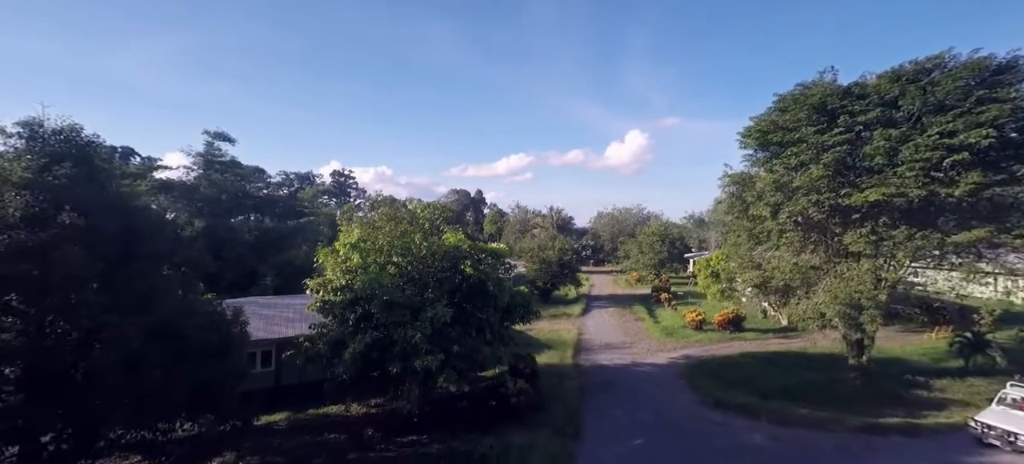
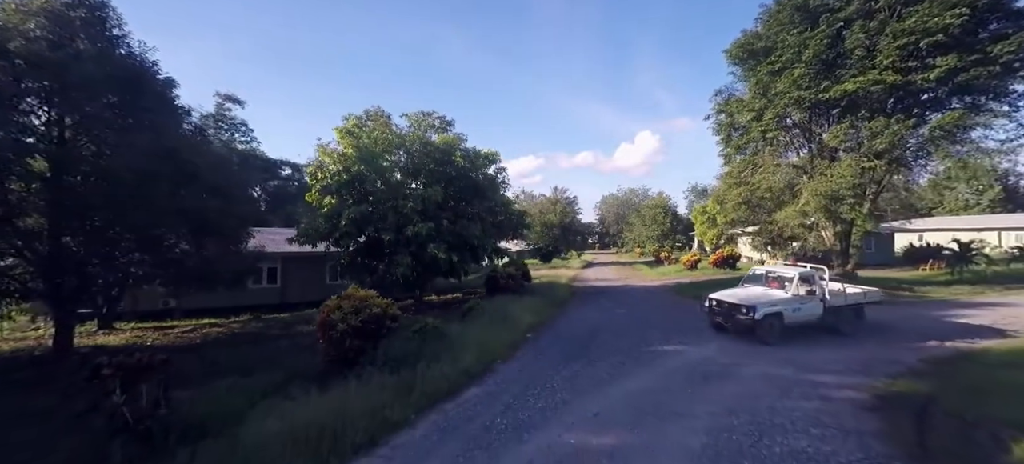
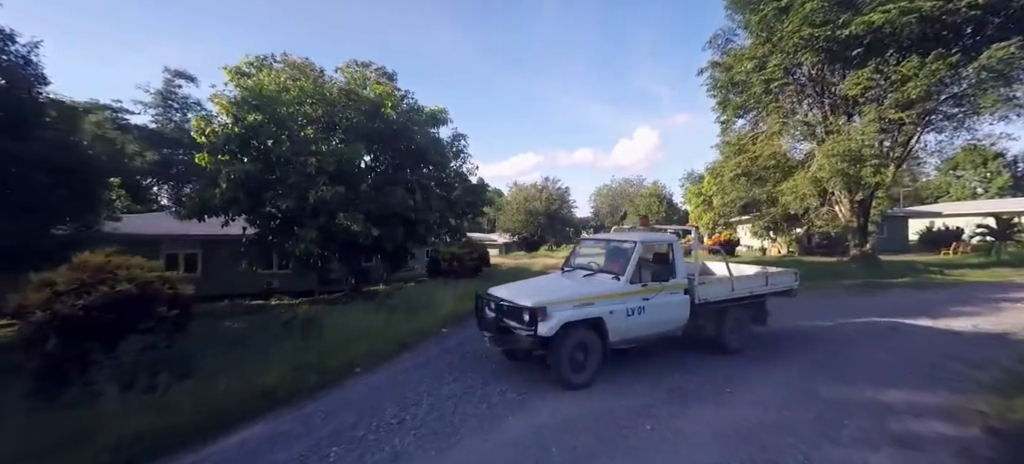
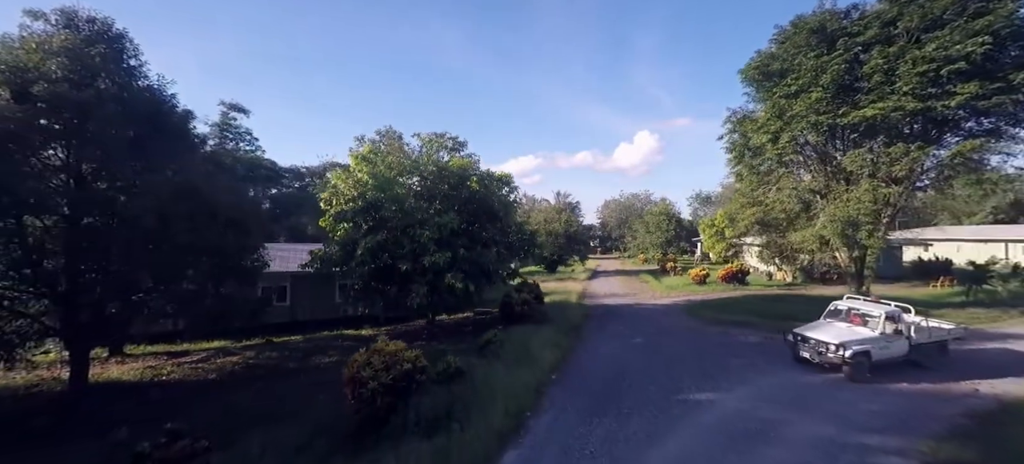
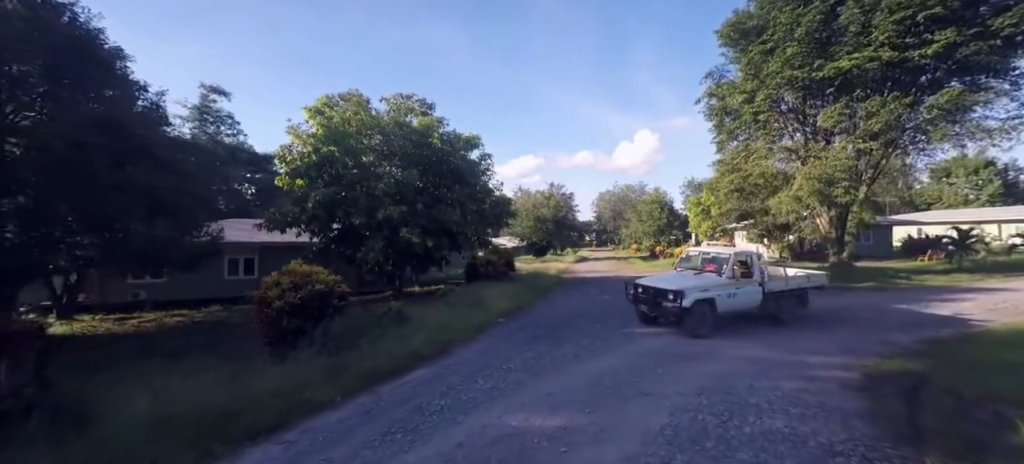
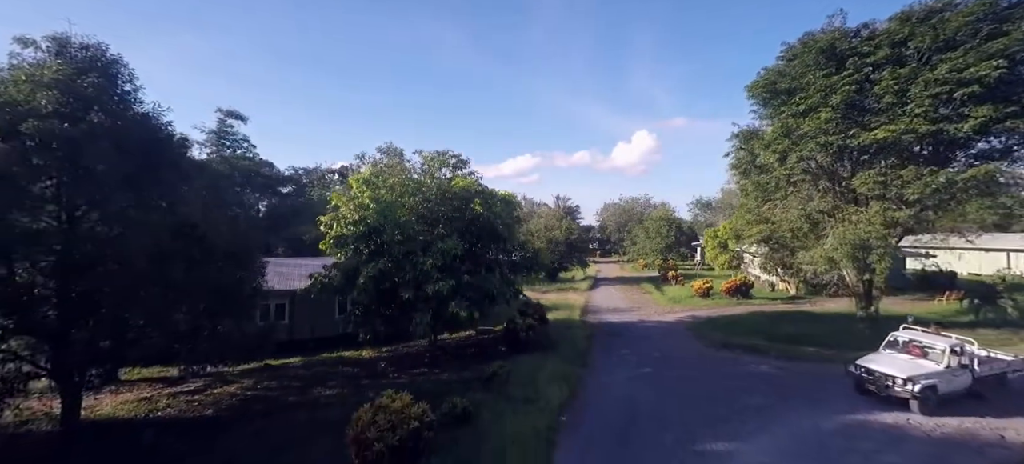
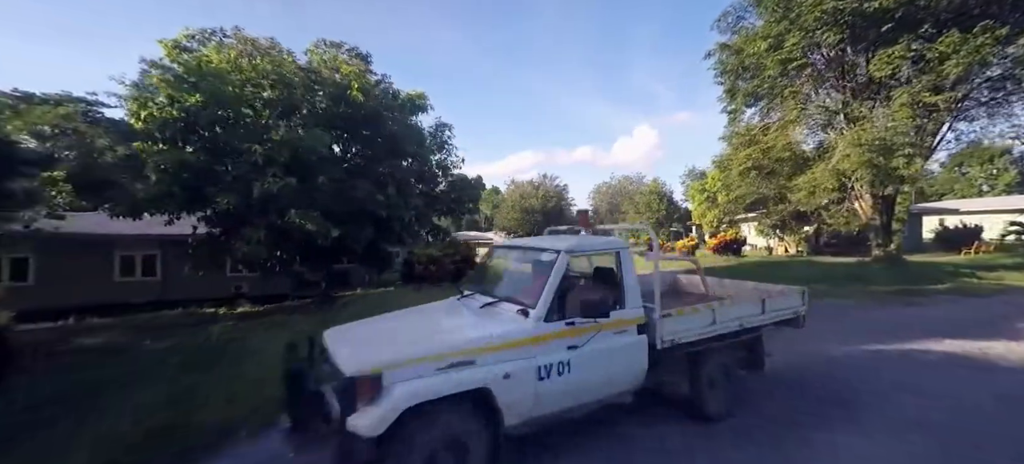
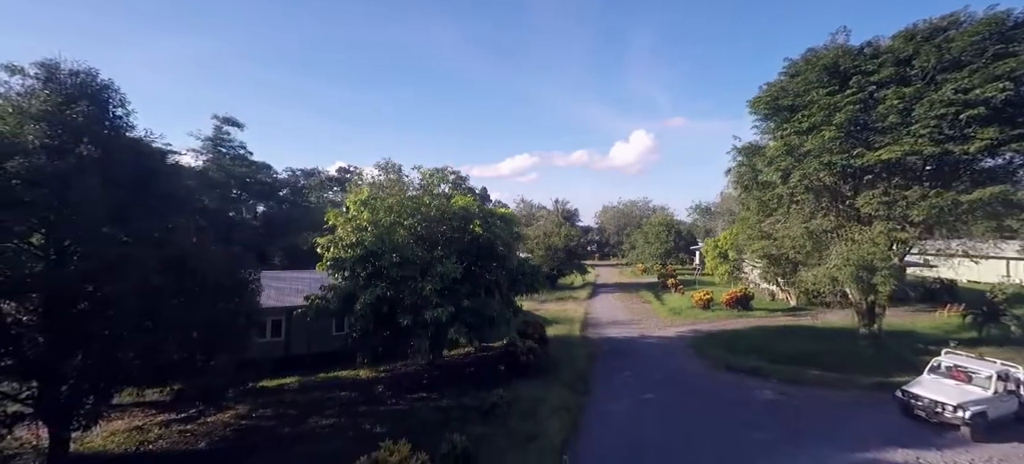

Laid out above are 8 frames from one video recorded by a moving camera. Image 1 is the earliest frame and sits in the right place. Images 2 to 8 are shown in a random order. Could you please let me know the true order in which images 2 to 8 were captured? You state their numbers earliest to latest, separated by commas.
8, 6, 4, 2, 5, 3, 7
